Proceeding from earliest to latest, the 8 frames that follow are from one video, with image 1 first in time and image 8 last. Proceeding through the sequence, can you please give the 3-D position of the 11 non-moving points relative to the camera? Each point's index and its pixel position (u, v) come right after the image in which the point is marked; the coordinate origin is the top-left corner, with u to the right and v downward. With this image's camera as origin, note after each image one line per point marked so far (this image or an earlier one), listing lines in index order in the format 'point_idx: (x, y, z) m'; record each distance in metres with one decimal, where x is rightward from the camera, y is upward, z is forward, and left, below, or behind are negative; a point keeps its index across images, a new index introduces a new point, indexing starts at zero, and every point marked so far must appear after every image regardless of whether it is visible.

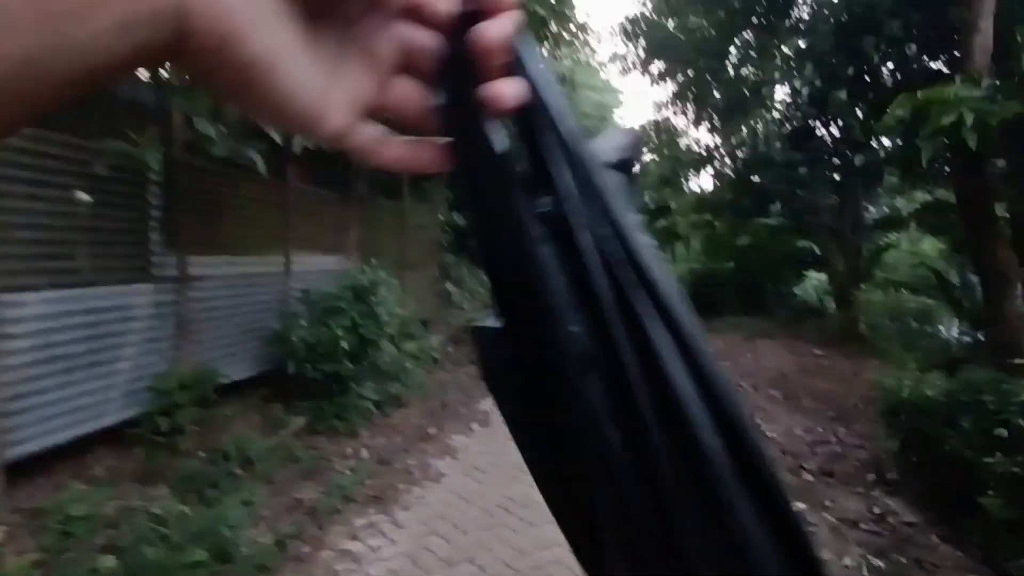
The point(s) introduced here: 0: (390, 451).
0: (-1.2, -1.6, +5.8) m
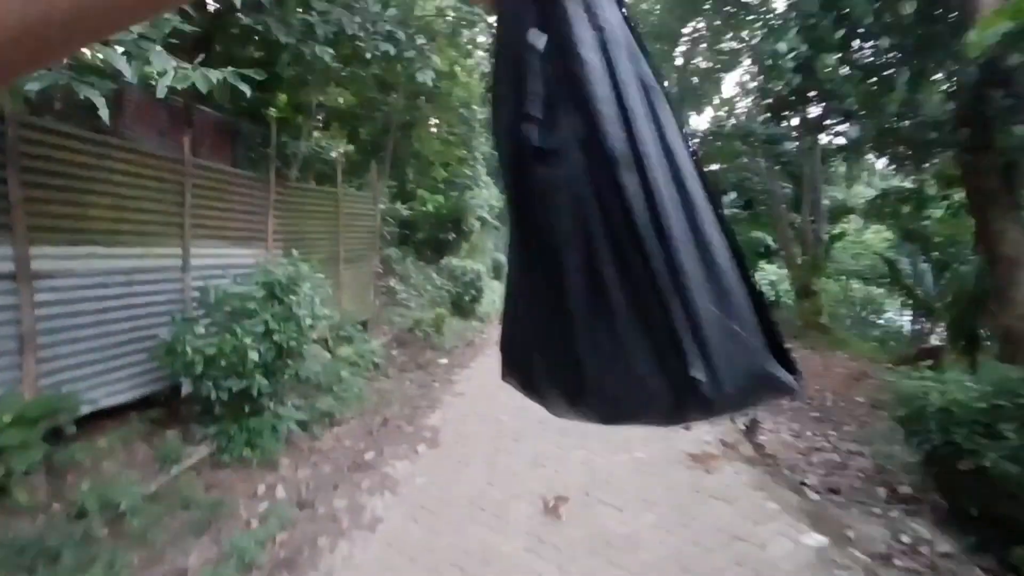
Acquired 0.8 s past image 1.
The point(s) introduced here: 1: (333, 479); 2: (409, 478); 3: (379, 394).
0: (-1.6, -1.6, +4.7) m
1: (-1.5, -1.6, +4.8) m
2: (-0.9, -1.6, +5.0) m
3: (-1.7, -1.4, +7.6) m
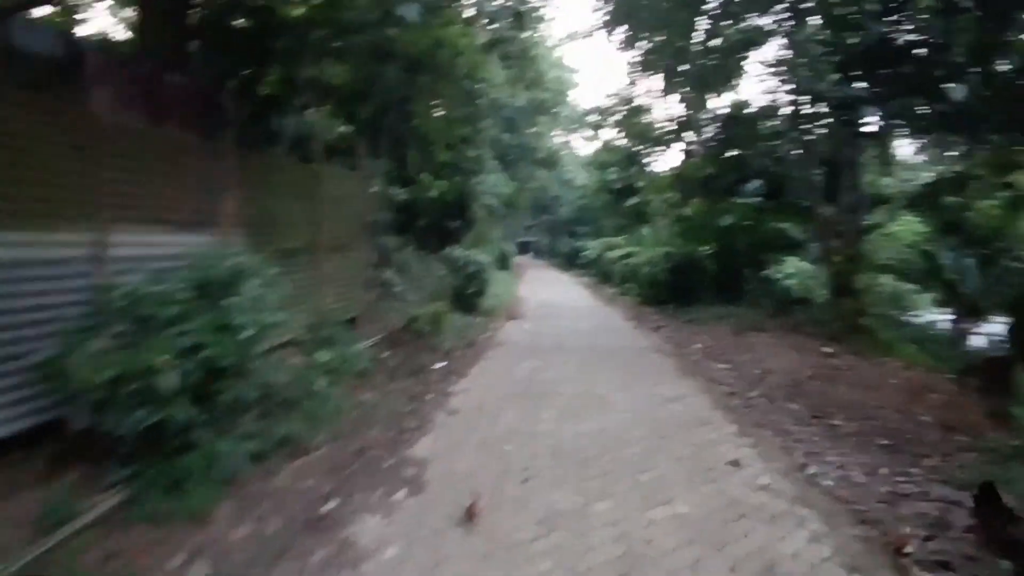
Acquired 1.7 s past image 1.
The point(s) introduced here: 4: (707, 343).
0: (-1.6, -1.6, +3.5) m
1: (-1.5, -1.6, +3.7) m
2: (-0.8, -1.6, +3.8) m
3: (-1.6, -1.3, +6.4) m
4: (+3.7, -1.1, +11.1) m
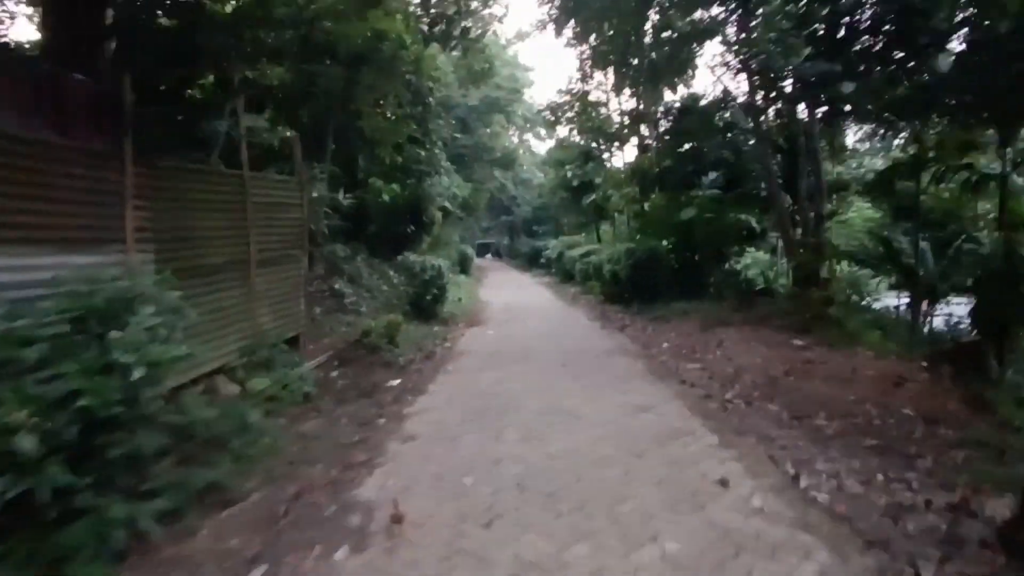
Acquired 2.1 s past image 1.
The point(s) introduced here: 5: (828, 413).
0: (-1.7, -1.8, +2.8) m
1: (-1.6, -1.7, +2.9) m
2: (-1.0, -1.7, +3.1) m
3: (-2.0, -1.5, +5.6) m
4: (+3.0, -1.0, +10.7) m
5: (+3.6, -1.4, +6.7) m
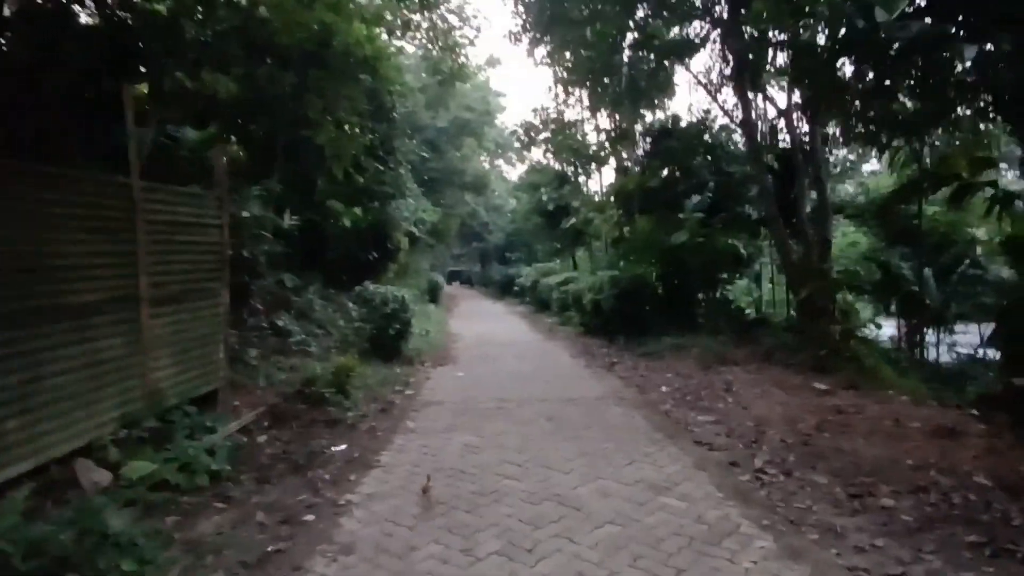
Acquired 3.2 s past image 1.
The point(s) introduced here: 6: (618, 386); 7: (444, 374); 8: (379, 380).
0: (-1.8, -2.0, +1.1) m
1: (-1.7, -2.0, +1.2) m
2: (-1.1, -2.0, +1.4) m
3: (-2.2, -1.8, +3.9) m
4: (+2.6, -1.5, +9.2) m
5: (+3.4, -1.8, +5.2) m
6: (+1.7, -1.6, +9.3) m
7: (-1.3, -1.6, +11.0) m
8: (-2.2, -1.5, +9.6) m
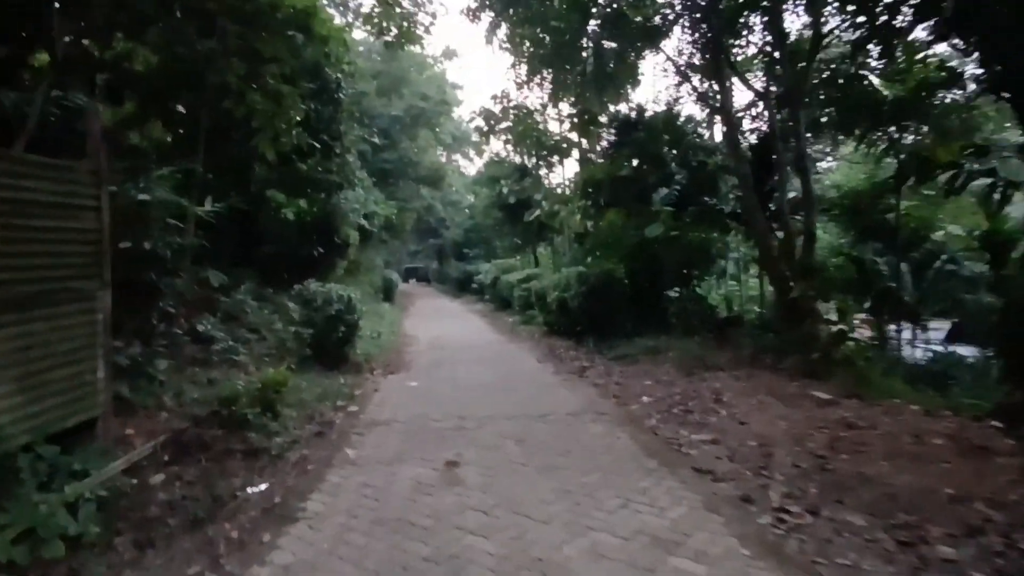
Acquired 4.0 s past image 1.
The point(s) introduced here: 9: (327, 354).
0: (-1.7, -2.0, -0.3) m
1: (-1.6, -2.0, -0.1) m
2: (-1.0, -2.0, +0.1) m
3: (-2.3, -1.8, +2.6) m
4: (+2.1, -1.5, +8.2) m
5: (+3.1, -1.7, +4.3) m
6: (+1.2, -1.5, +8.2) m
7: (-2.0, -1.6, +9.7) m
8: (-2.7, -1.5, +8.2) m
9: (-3.5, -1.3, +11.0) m
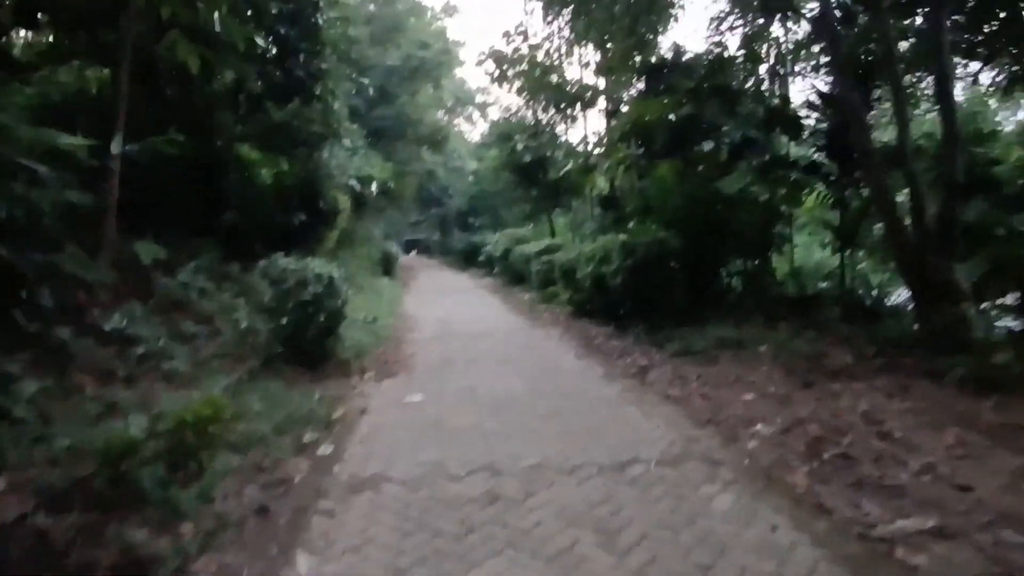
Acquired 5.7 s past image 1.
0: (-1.2, -2.2, -2.9) m
1: (-1.2, -2.2, -2.7) m
2: (-0.6, -2.2, -2.5) m
3: (-1.9, -1.9, 0.0) m
4: (+2.5, -1.3, +5.6) m
5: (+3.6, -1.7, +1.6) m
6: (+1.6, -1.3, +5.6) m
7: (-1.5, -1.3, +7.0) m
8: (-2.3, -1.3, +5.6) m
9: (-3.0, -0.9, +8.4) m
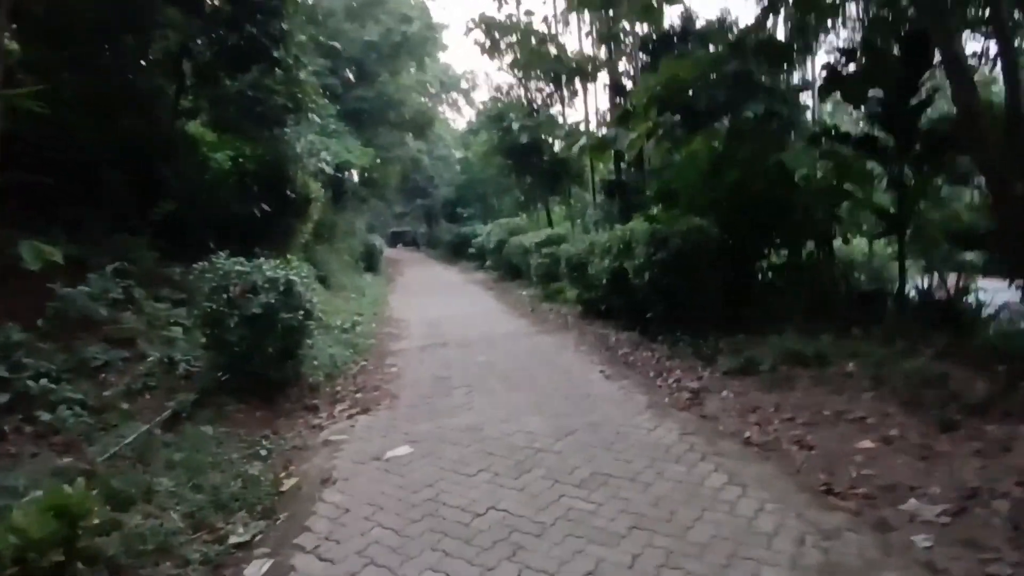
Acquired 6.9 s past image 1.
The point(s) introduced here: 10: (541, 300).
0: (-0.8, -2.4, -4.7) m
1: (-0.7, -2.4, -4.5) m
2: (-0.1, -2.4, -4.3) m
3: (-1.5, -2.1, -1.9) m
4: (+2.7, -1.3, +3.8) m
5: (+3.9, -1.8, -0.1) m
6: (+1.9, -1.4, +3.8) m
7: (-1.3, -1.4, +5.1) m
8: (-2.0, -1.4, +3.7) m
9: (-2.8, -1.0, +6.5) m
10: (+0.7, -0.3, +14.4) m
